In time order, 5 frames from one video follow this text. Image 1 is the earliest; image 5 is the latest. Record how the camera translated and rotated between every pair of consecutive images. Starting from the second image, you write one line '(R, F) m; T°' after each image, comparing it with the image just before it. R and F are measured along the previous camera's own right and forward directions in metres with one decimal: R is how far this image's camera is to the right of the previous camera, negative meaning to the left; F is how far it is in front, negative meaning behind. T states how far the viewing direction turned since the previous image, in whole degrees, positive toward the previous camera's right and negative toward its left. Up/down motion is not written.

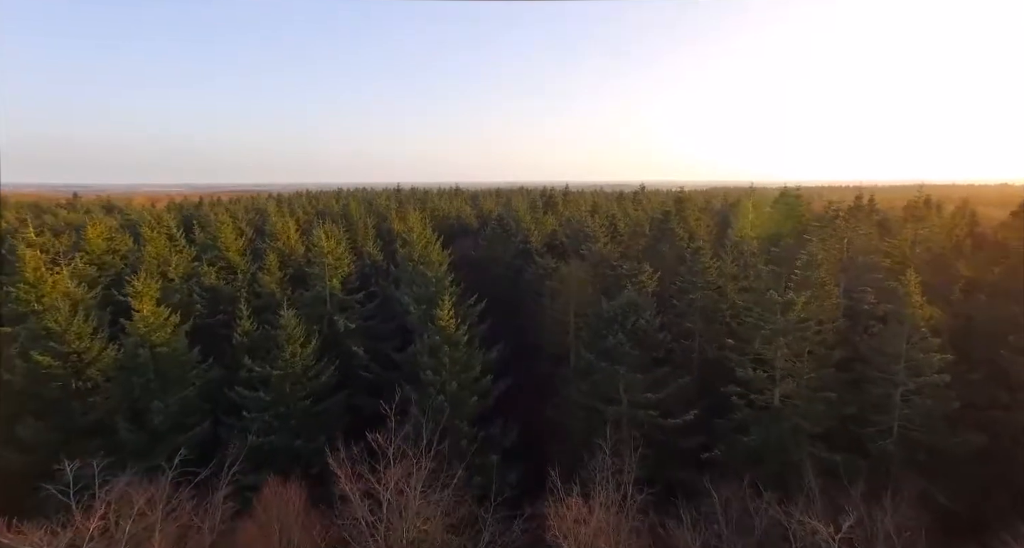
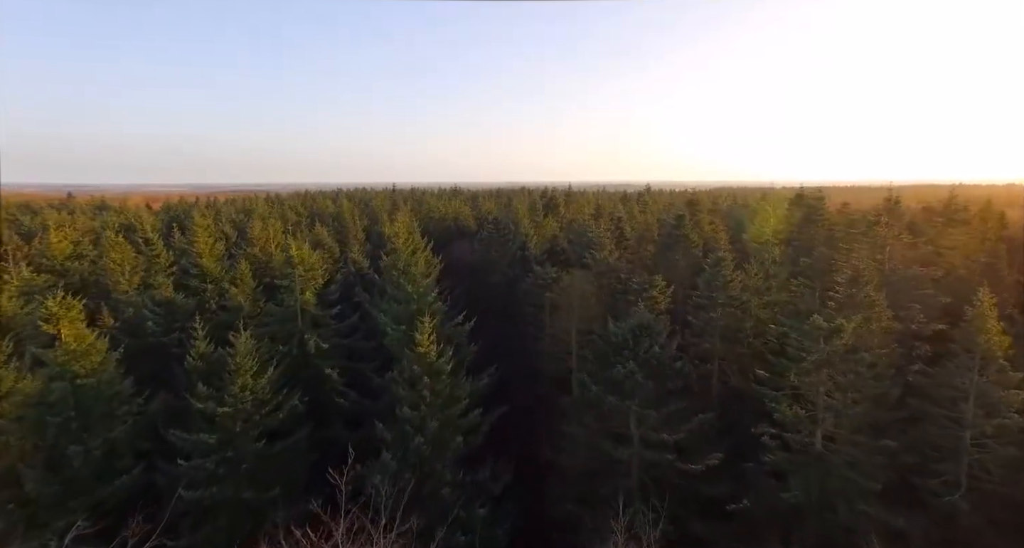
(+0.3, +3.3) m; 0°
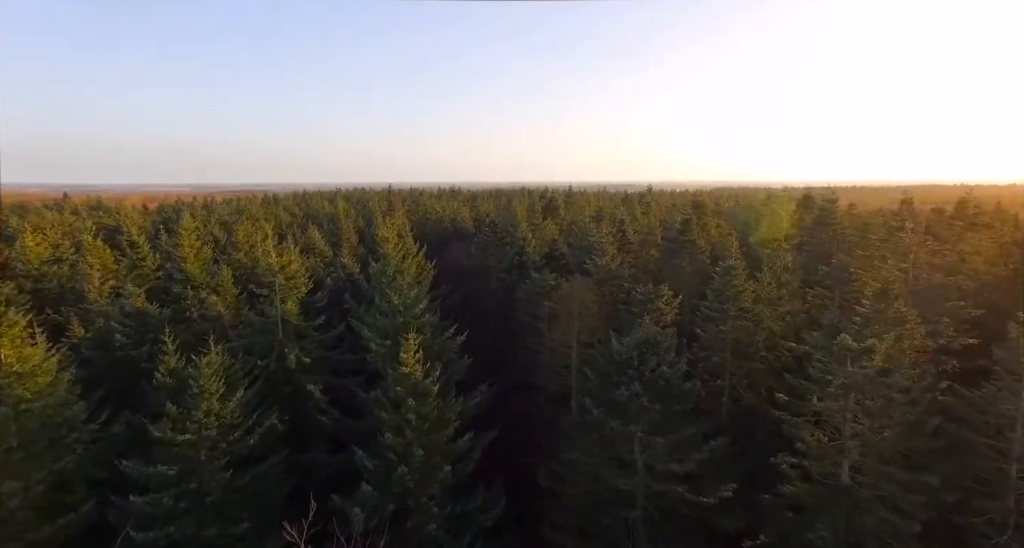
(+0.2, +1.7) m; 0°
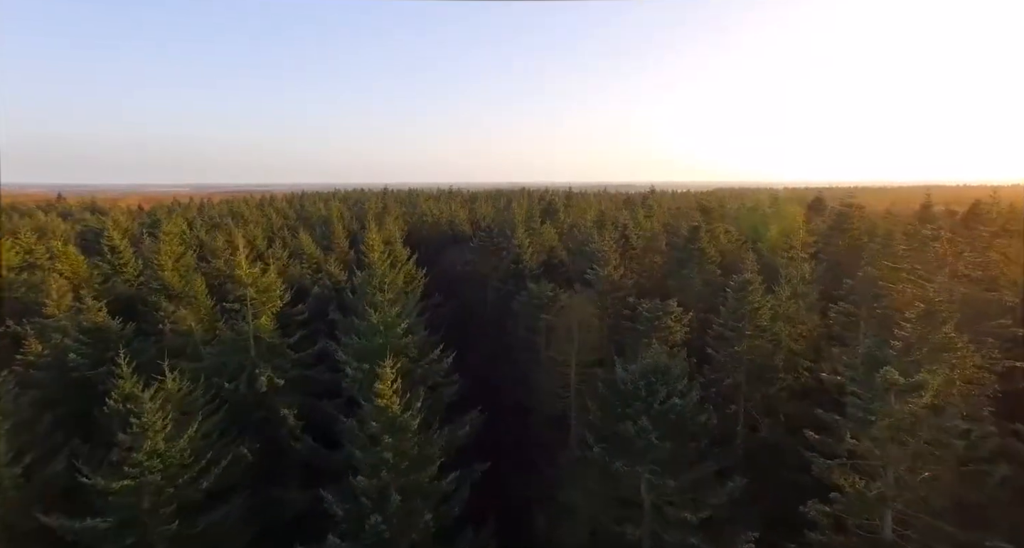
(+0.3, +2.1) m; 0°
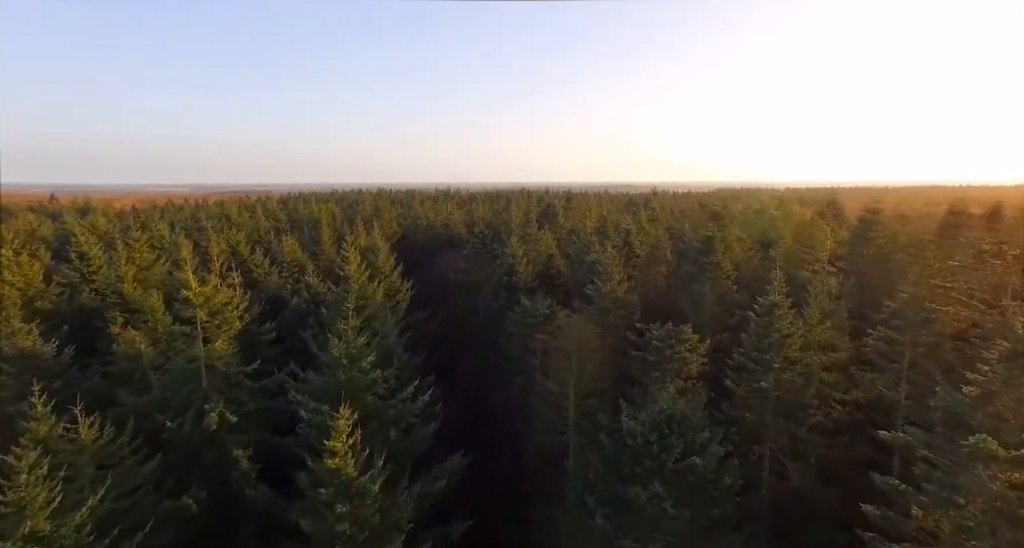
(+0.4, +2.8) m; 0°
